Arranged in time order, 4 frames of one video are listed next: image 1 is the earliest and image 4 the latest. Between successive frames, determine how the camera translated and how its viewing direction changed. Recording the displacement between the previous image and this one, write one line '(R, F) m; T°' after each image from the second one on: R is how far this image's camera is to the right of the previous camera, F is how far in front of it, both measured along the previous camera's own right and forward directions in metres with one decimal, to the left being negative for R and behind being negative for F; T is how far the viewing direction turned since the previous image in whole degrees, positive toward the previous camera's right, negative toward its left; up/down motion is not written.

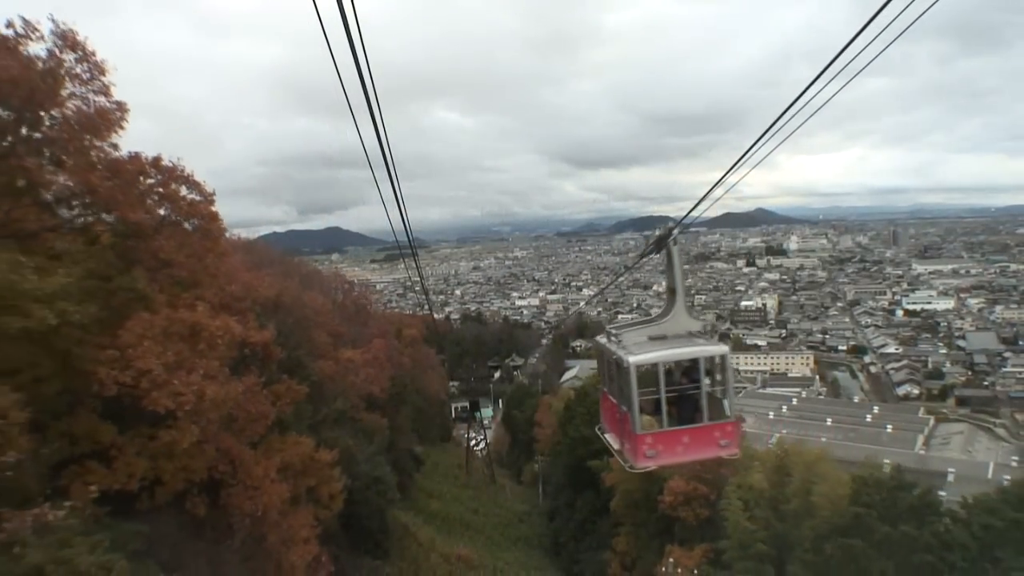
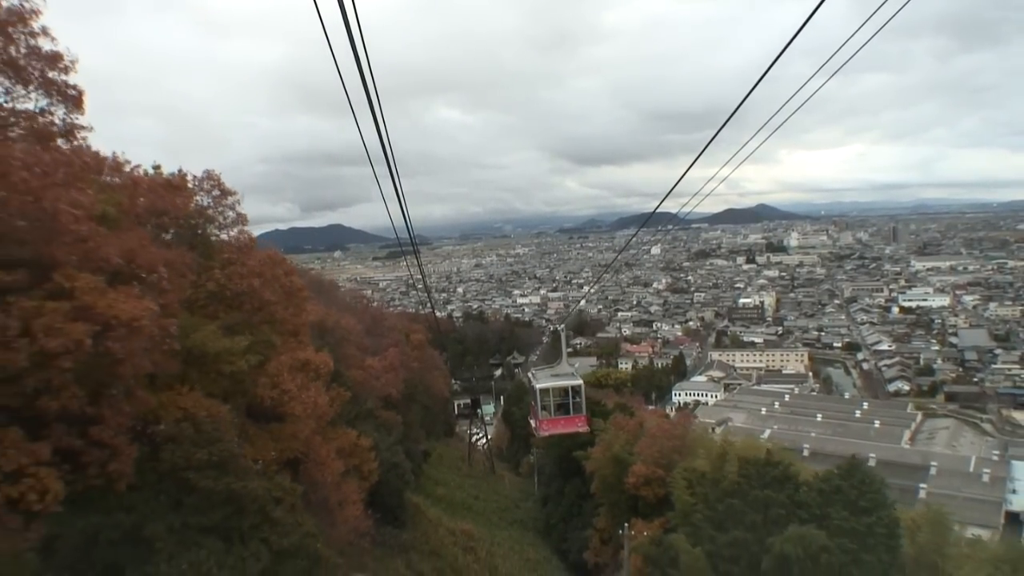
(0.0, -0.2) m; 0°
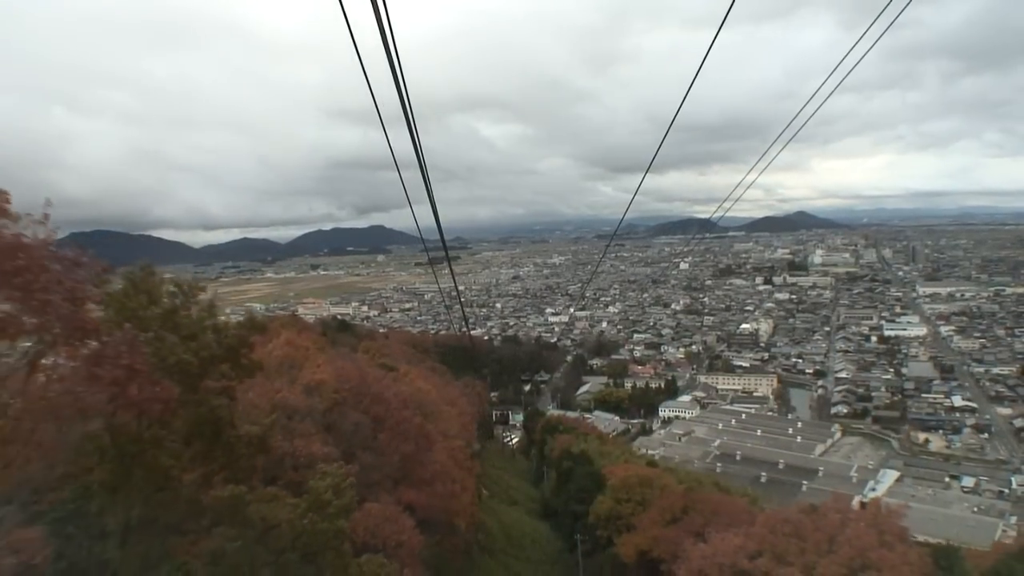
(+0.2, -2.6) m; -3°
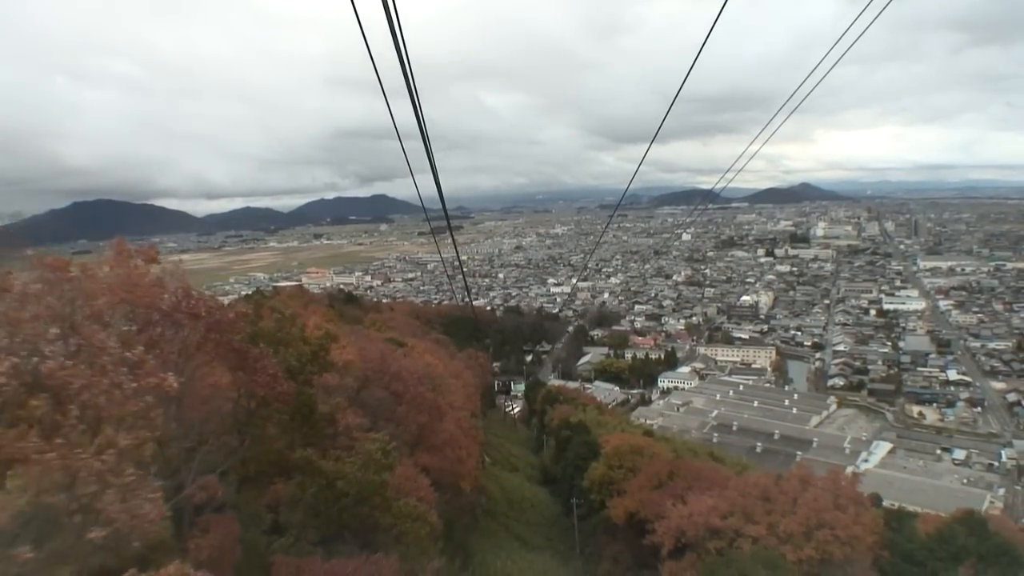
(0.0, -0.1) m; 0°
